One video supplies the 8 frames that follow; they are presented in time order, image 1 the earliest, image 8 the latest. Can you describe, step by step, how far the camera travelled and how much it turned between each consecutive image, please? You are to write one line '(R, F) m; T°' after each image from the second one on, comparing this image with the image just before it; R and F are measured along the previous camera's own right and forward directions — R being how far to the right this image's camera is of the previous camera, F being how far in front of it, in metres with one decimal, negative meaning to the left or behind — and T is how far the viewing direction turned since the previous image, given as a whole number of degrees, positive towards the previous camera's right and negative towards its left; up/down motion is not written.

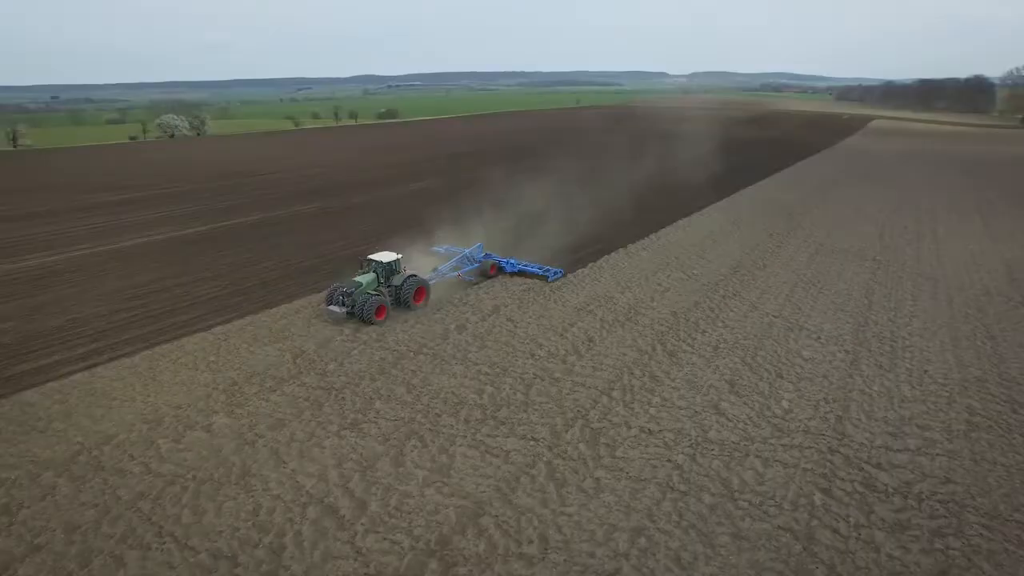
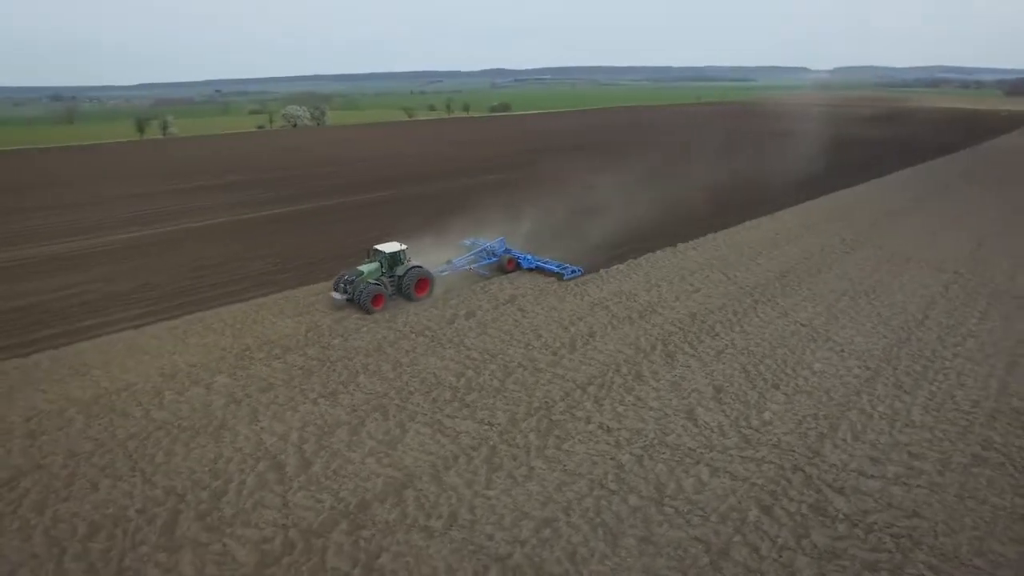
(+2.0, 0.0) m; -11°
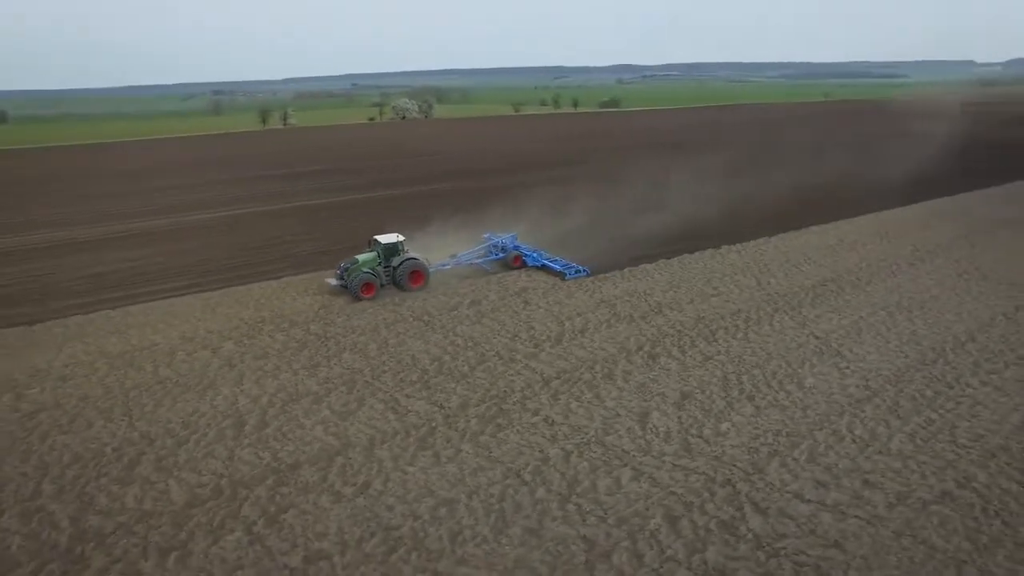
(+2.2, 0.0) m; -11°
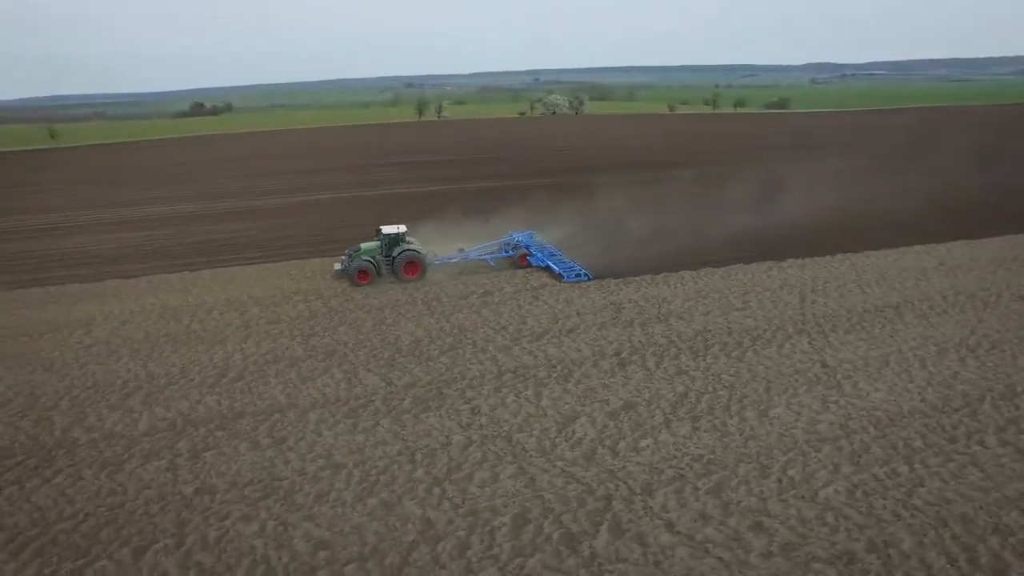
(+3.1, +0.2) m; -16°
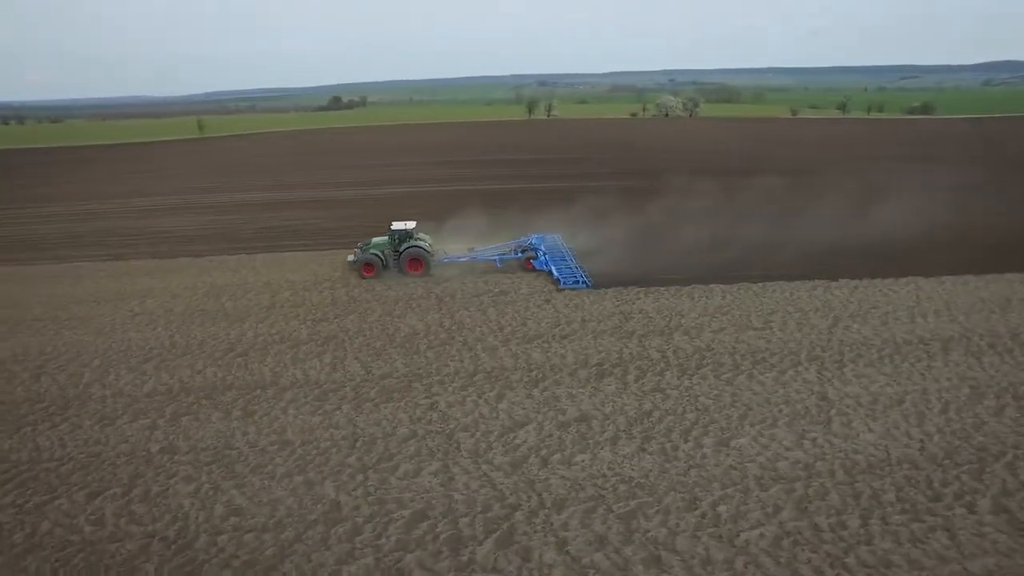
(+2.1, +0.2) m; -11°
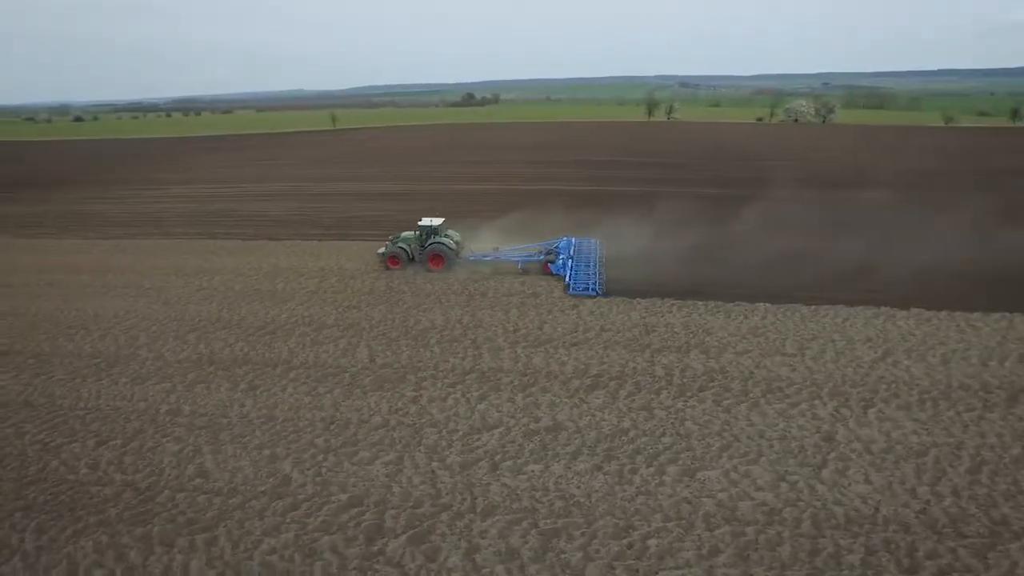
(+1.9, +0.3) m; -12°
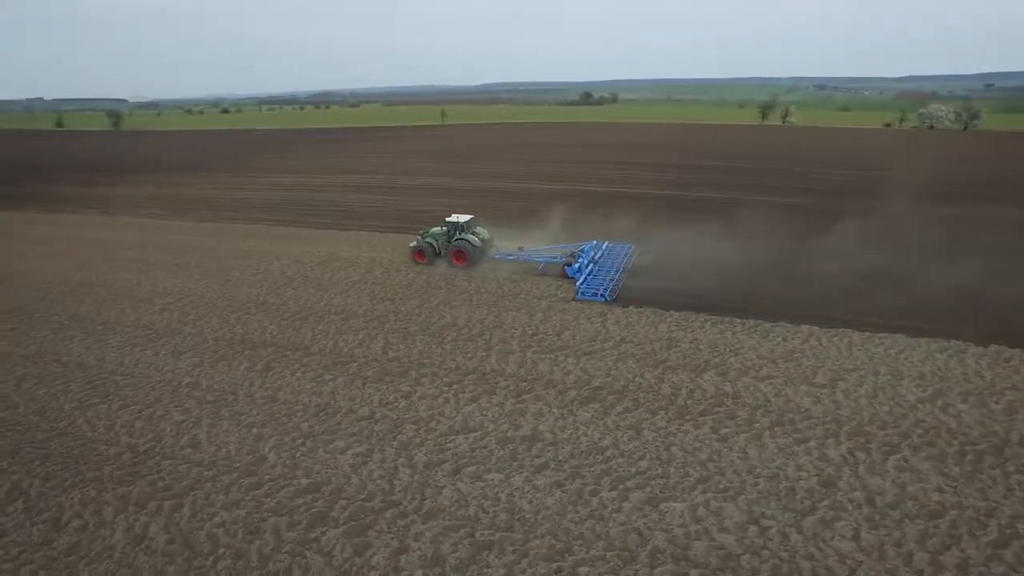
(+1.6, +0.3) m; -10°
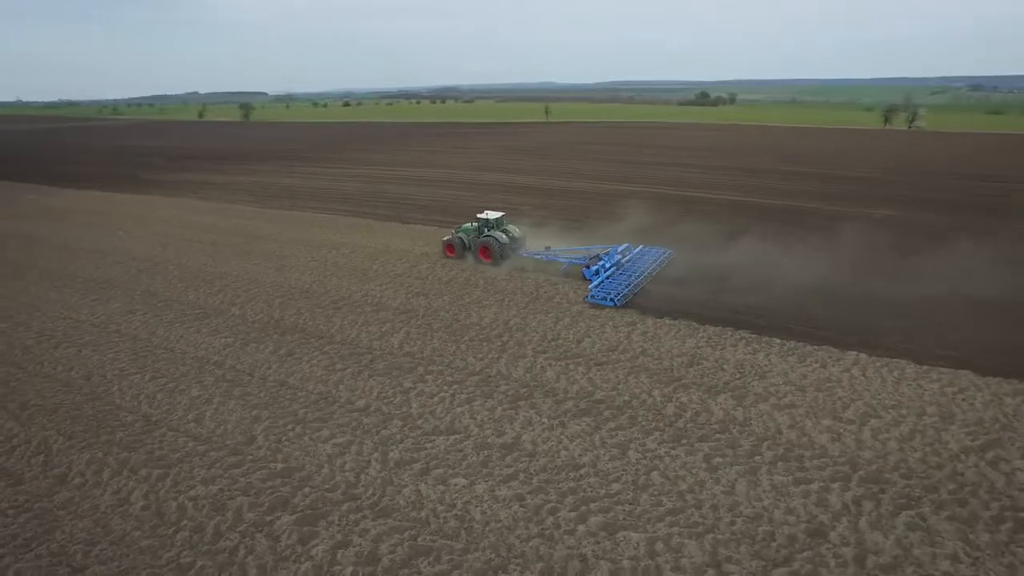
(+1.4, +0.3) m; -10°
